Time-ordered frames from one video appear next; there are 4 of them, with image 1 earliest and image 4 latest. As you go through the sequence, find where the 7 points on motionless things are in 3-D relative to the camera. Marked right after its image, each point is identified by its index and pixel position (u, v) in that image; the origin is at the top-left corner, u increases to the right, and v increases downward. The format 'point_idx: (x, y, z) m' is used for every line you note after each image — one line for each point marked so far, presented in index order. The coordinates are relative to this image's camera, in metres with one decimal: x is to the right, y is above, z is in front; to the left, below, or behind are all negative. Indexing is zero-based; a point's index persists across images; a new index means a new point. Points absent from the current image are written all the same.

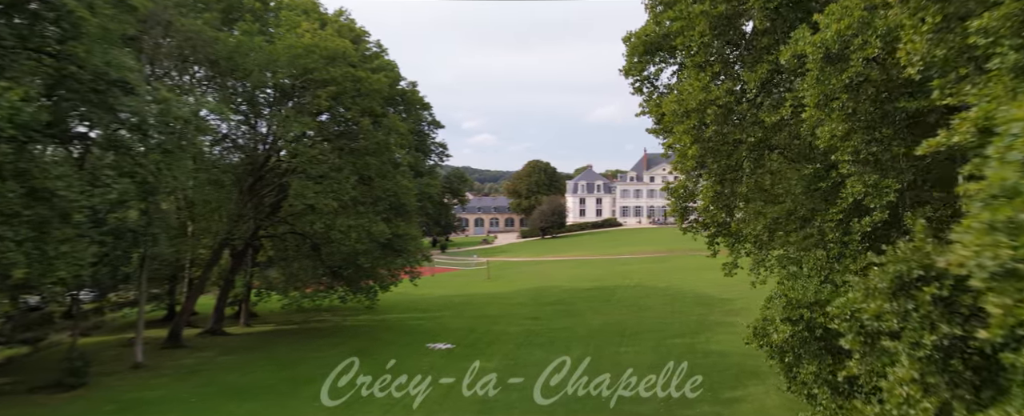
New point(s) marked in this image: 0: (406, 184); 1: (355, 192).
0: (-3.4, +0.8, +18.9) m
1: (-4.9, +0.5, +18.1) m
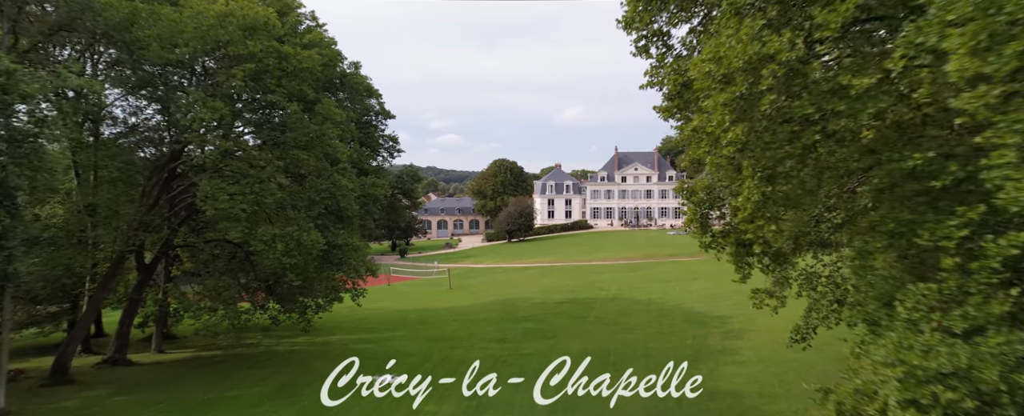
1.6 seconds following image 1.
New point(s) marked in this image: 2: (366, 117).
0: (-4.5, +0.7, +15.7) m
1: (-5.9, +0.4, +14.8) m
2: (-4.9, +3.0, +19.3) m
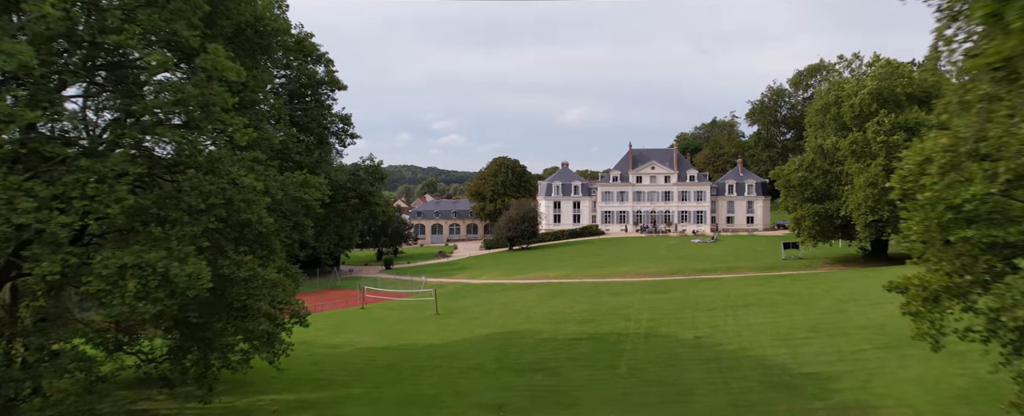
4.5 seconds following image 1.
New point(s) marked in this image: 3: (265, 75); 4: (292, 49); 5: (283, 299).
0: (-4.4, +0.4, +10.0) m
1: (-5.8, +0.2, +9.1) m
2: (-4.9, +2.8, +13.7) m
3: (-4.8, +2.6, +11.2) m
4: (-4.8, +3.5, +12.8) m
5: (-4.4, -1.7, +11.1) m
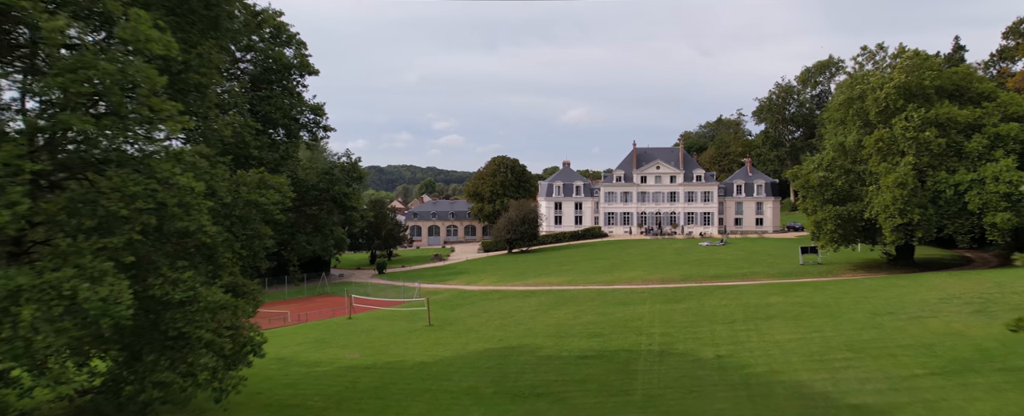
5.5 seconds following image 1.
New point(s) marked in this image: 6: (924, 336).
0: (-4.5, +0.4, +8.2) m
1: (-5.9, +0.1, +7.2) m
2: (-4.9, +2.7, +11.8) m
3: (-4.8, +2.5, +9.3) m
4: (-4.8, +3.4, +10.9) m
5: (-4.4, -1.8, +9.2) m
6: (+10.4, -3.2, +14.6) m
